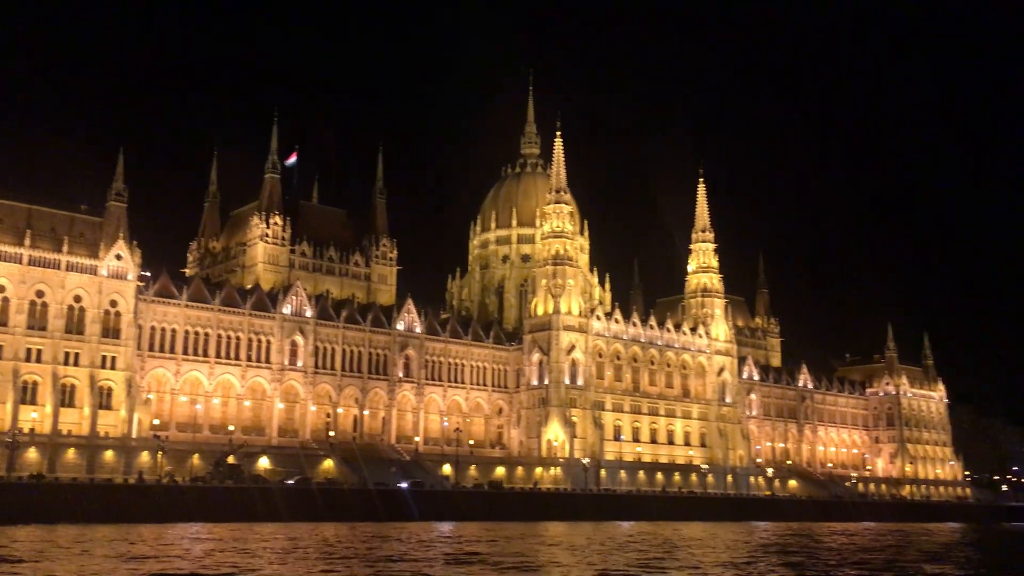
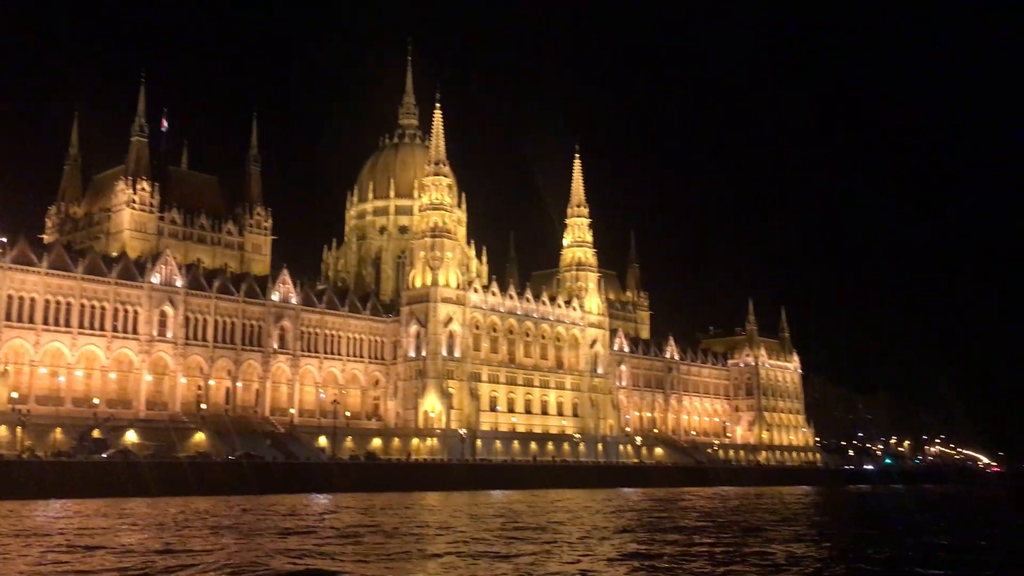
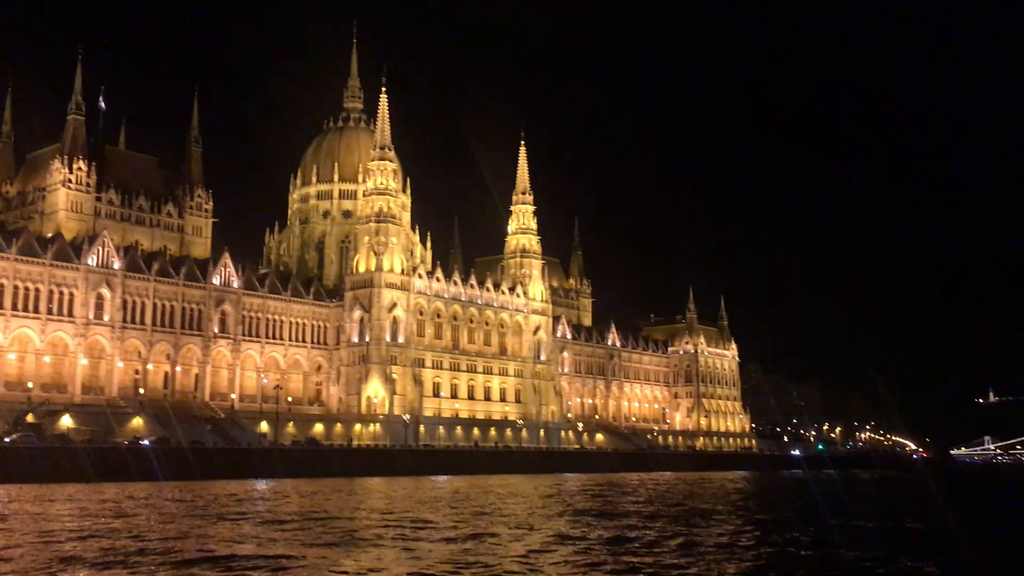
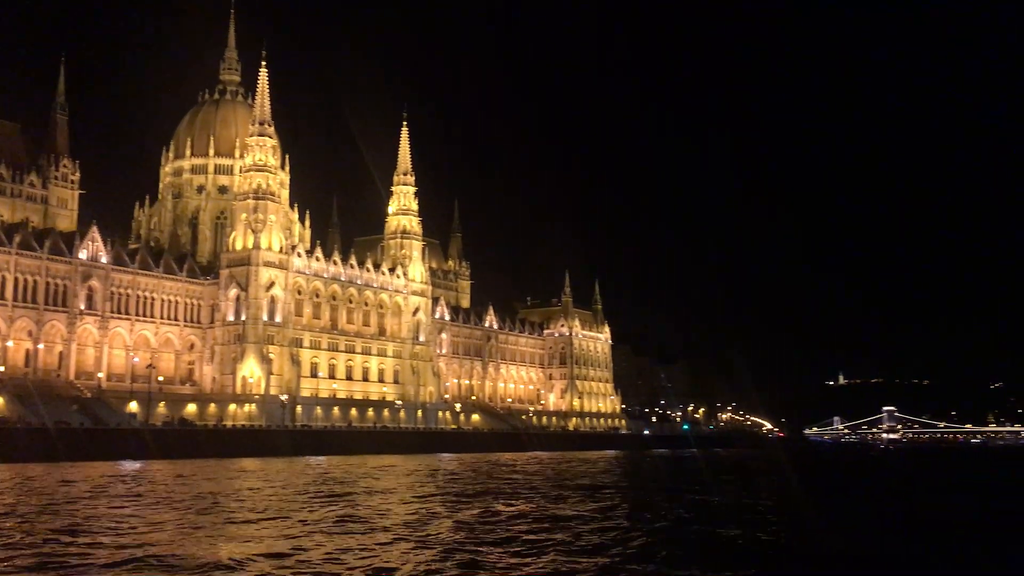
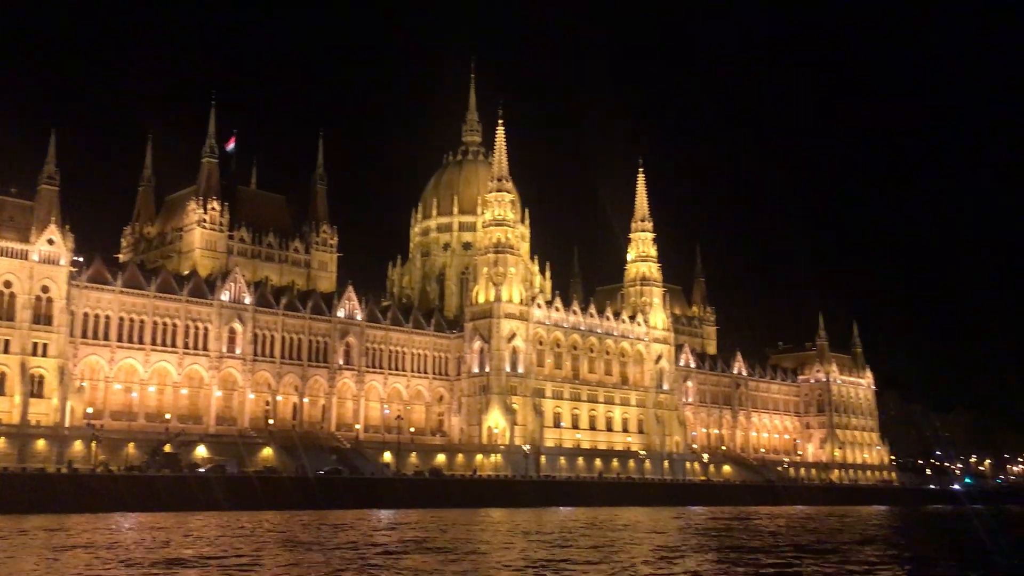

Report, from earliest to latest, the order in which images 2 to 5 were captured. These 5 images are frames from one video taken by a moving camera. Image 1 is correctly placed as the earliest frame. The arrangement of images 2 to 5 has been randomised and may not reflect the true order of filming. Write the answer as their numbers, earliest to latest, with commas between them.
5, 2, 3, 4
